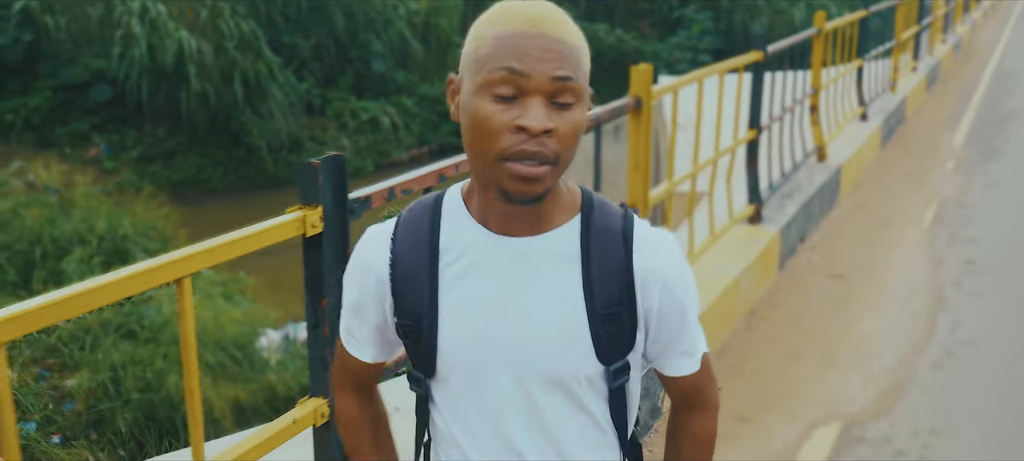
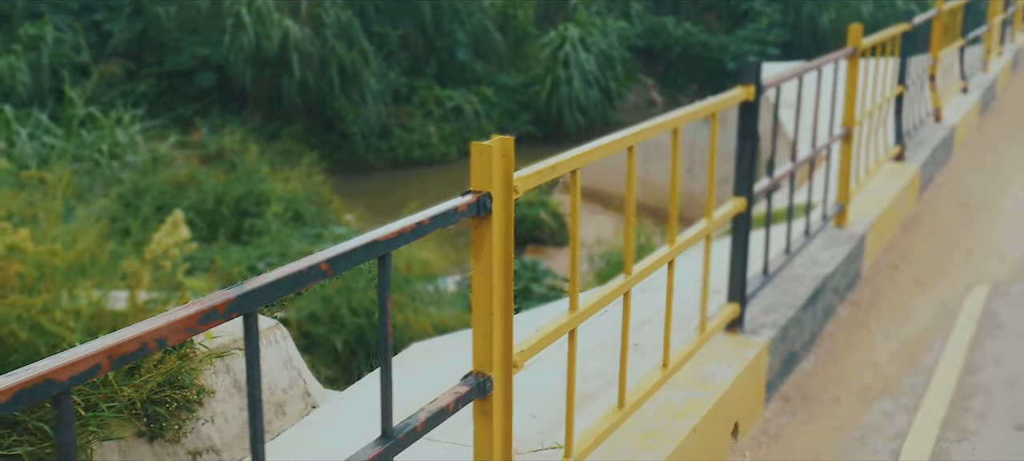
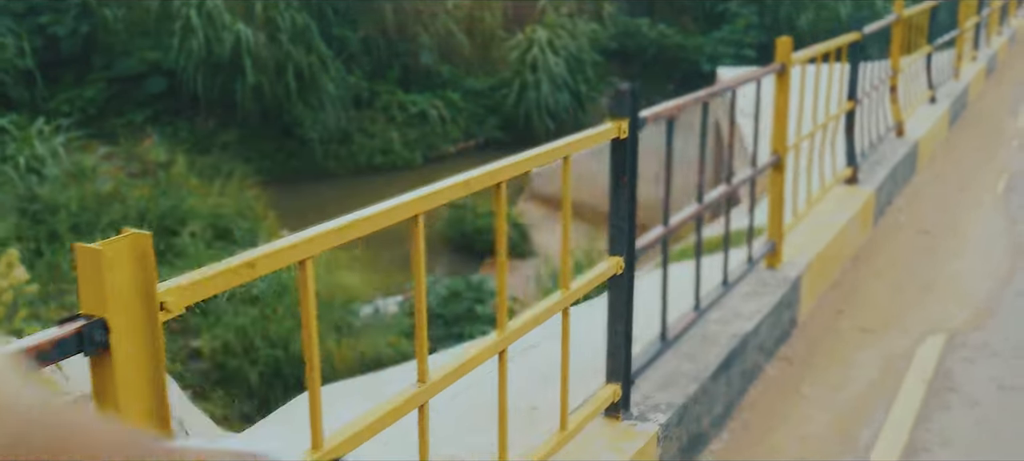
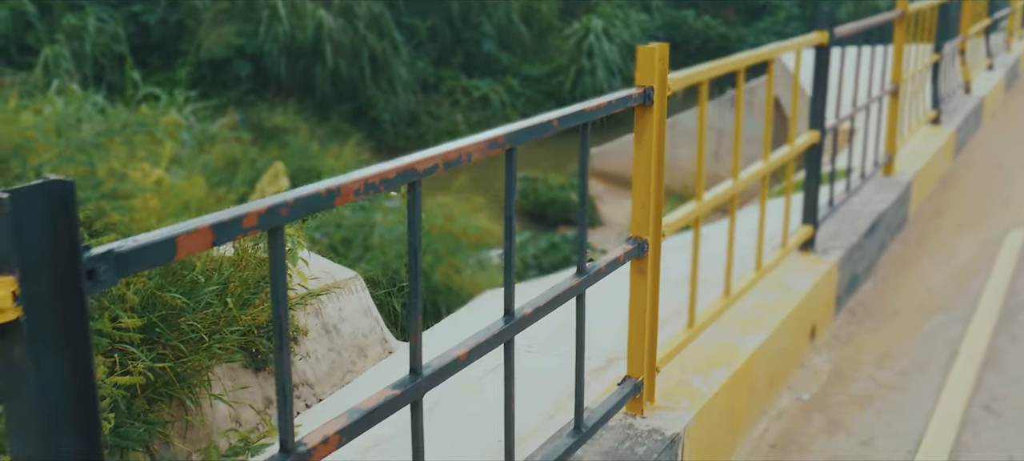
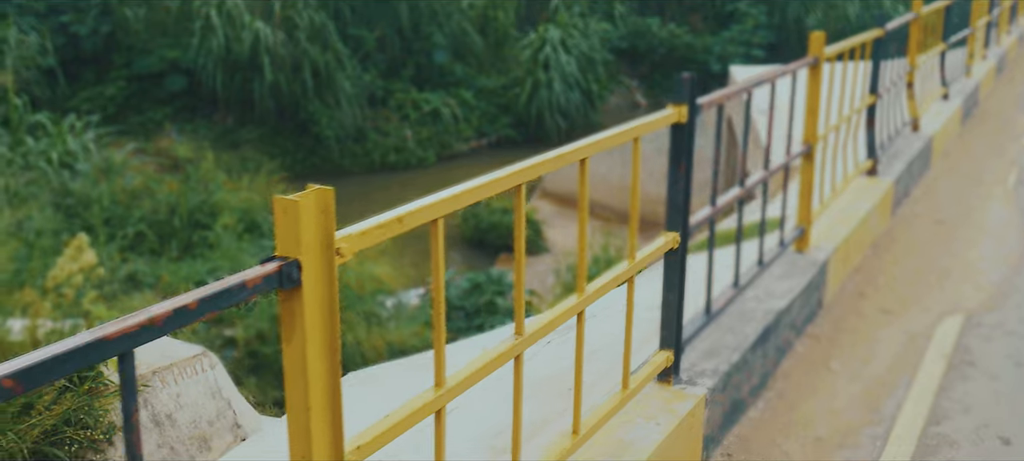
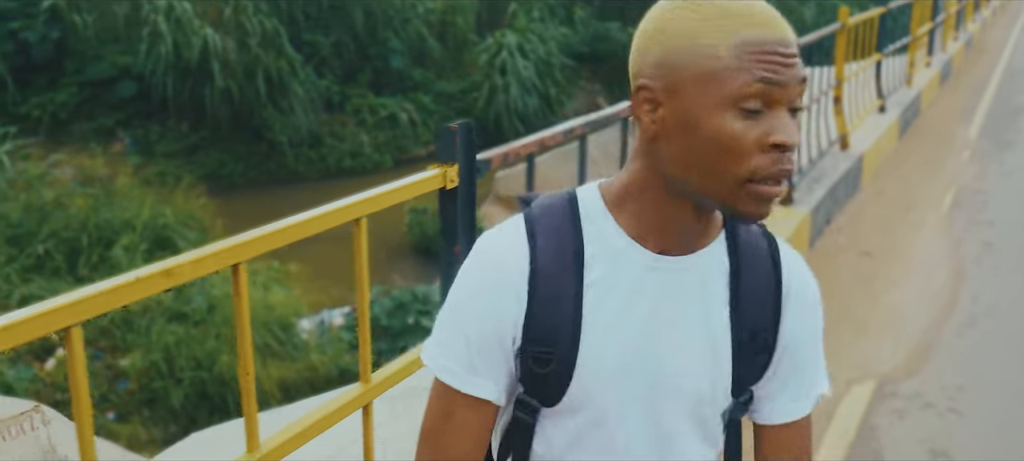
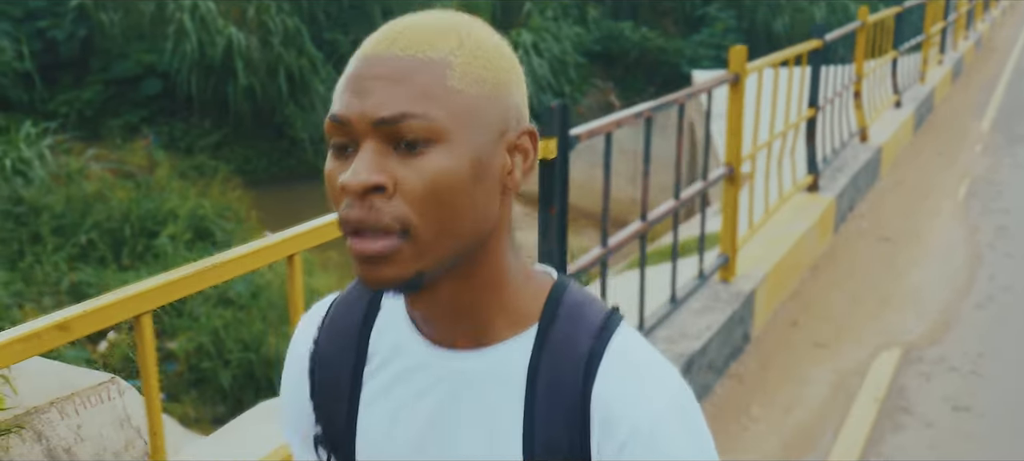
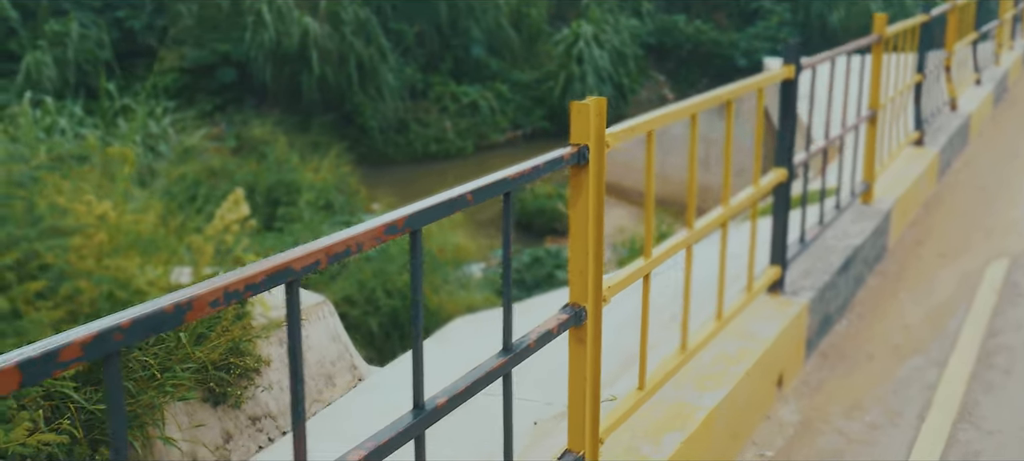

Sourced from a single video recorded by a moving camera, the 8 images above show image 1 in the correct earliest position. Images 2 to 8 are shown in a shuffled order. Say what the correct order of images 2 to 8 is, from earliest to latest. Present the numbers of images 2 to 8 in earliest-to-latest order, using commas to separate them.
6, 7, 3, 5, 2, 8, 4
